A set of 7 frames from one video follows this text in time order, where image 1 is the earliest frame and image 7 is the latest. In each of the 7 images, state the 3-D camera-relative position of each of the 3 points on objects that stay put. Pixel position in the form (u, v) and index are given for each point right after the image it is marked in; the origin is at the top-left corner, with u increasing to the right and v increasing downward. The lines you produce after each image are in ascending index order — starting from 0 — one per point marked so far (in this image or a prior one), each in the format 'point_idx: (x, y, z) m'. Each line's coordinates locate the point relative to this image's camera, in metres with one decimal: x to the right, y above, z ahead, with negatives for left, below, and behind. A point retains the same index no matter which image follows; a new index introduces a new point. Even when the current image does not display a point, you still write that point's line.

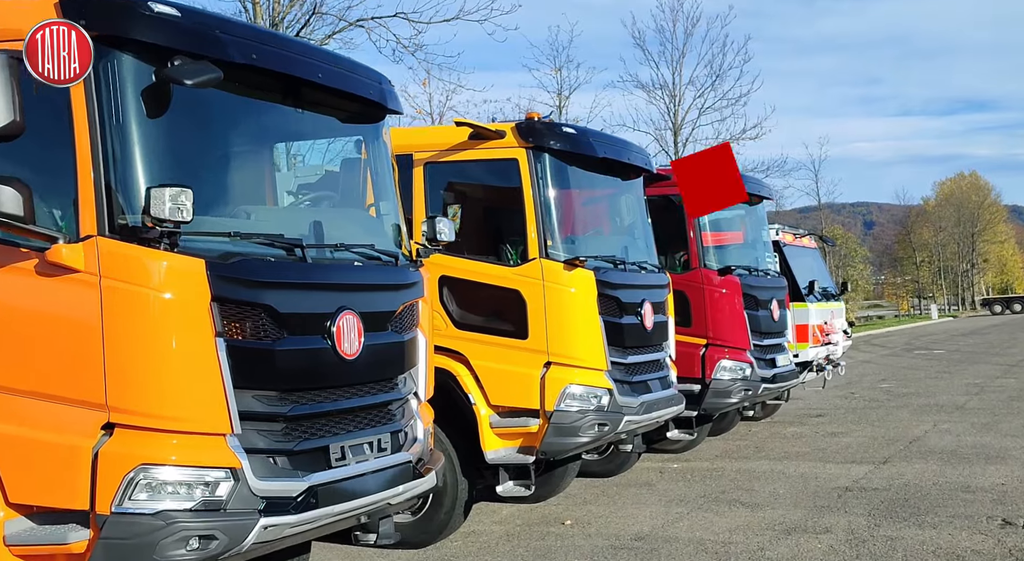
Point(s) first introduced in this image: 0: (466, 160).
0: (-0.4, +0.9, +7.5) m
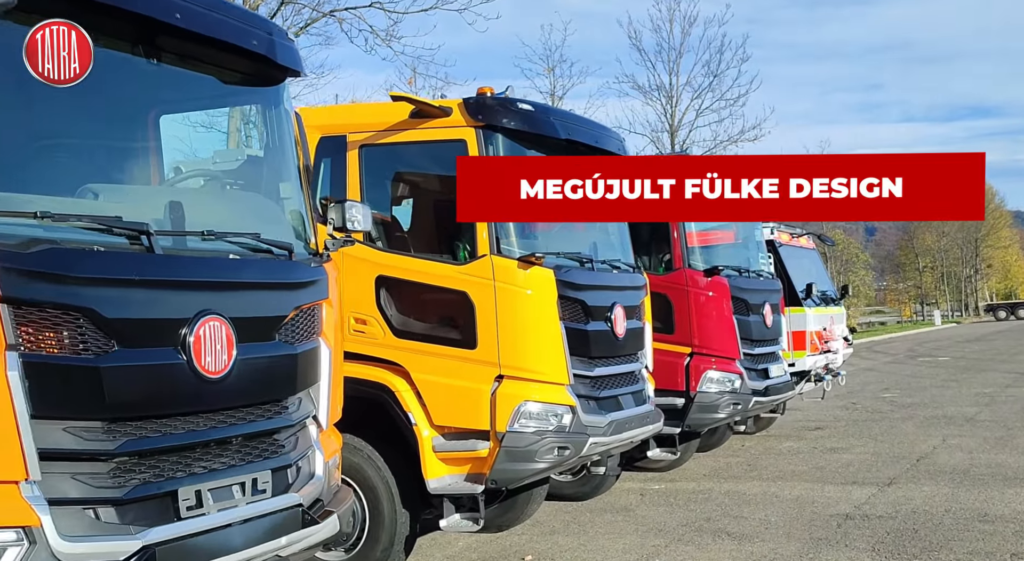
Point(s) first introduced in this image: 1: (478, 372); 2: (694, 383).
0: (-0.7, +0.9, +6.5) m
1: (-0.2, -0.6, +6.2) m
2: (+1.5, -0.9, +8.9) m
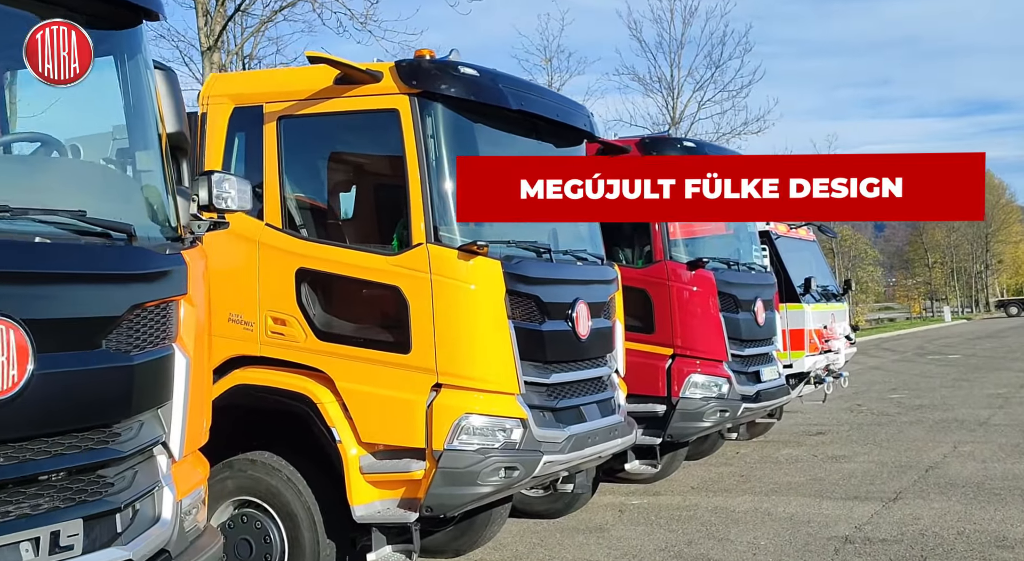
0: (-1.0, +0.9, +5.7) m
1: (-0.5, -0.5, +5.4) m
2: (+1.3, -0.8, +8.0) m
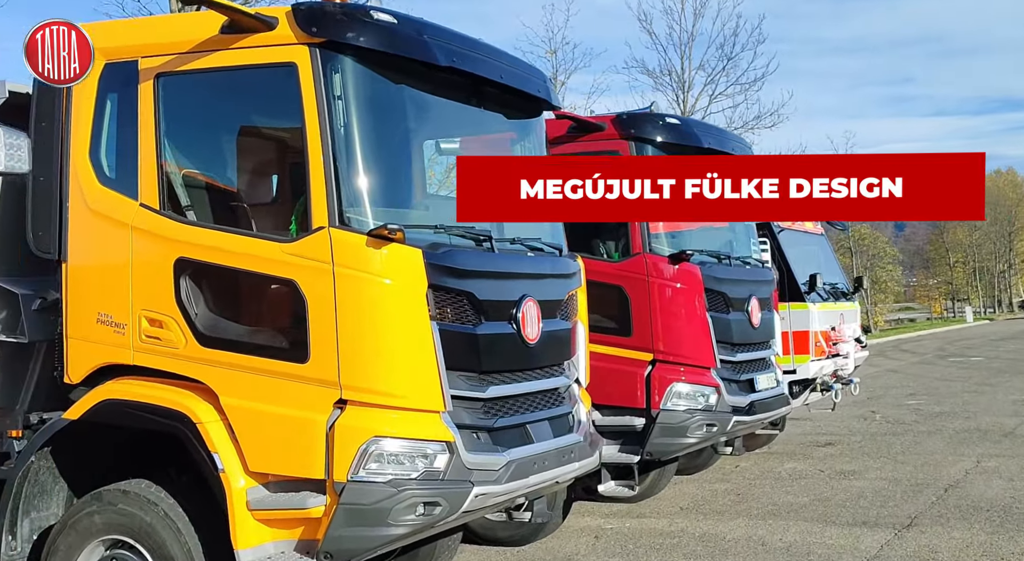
0: (-1.3, +0.9, +4.7) m
1: (-0.8, -0.5, +4.4) m
2: (+1.0, -0.8, +7.0) m
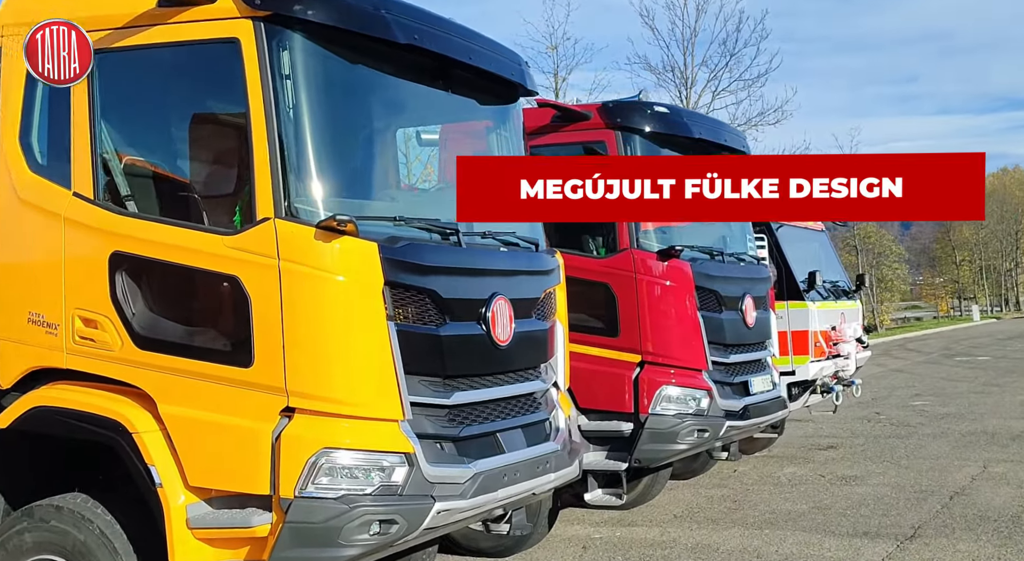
0: (-1.5, +1.0, +4.3) m
1: (-1.0, -0.5, +4.0) m
2: (+0.8, -0.8, +6.6) m
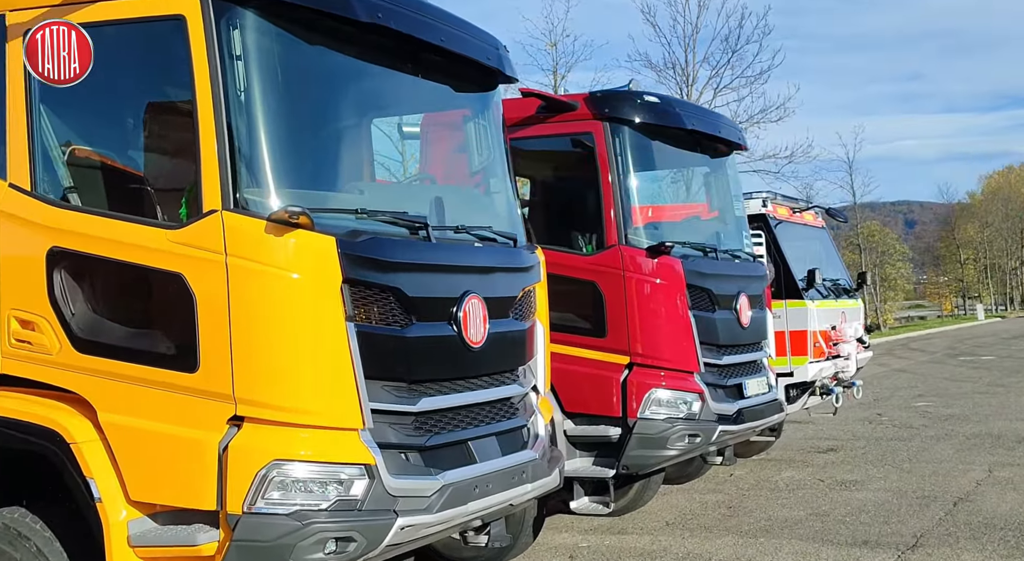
0: (-1.6, +1.0, +4.0) m
1: (-1.1, -0.5, +3.7) m
2: (+0.7, -0.8, +6.3) m
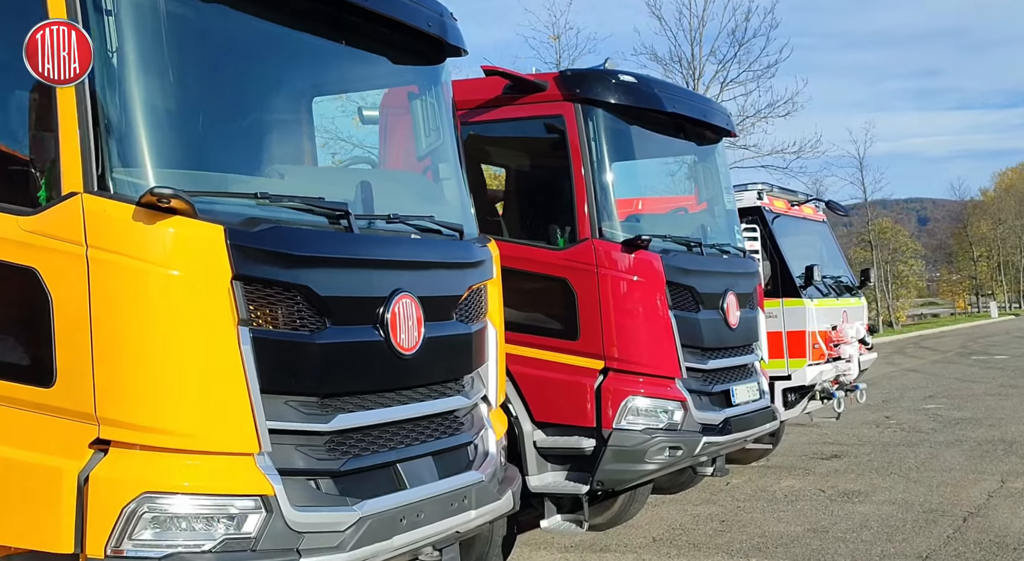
0: (-1.8, +1.0, +3.4) m
1: (-1.3, -0.5, +3.1) m
2: (+0.5, -0.7, +5.7) m
